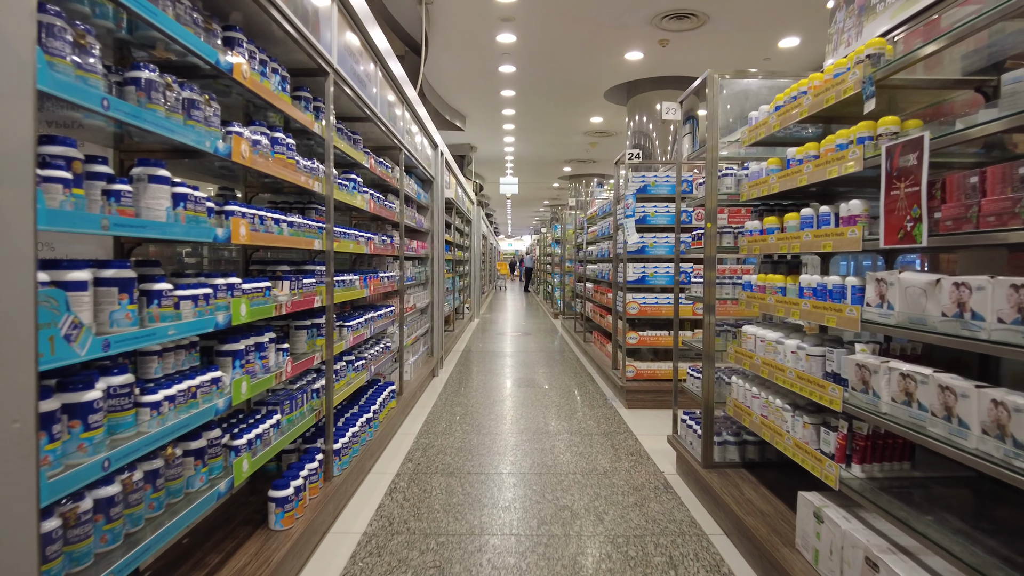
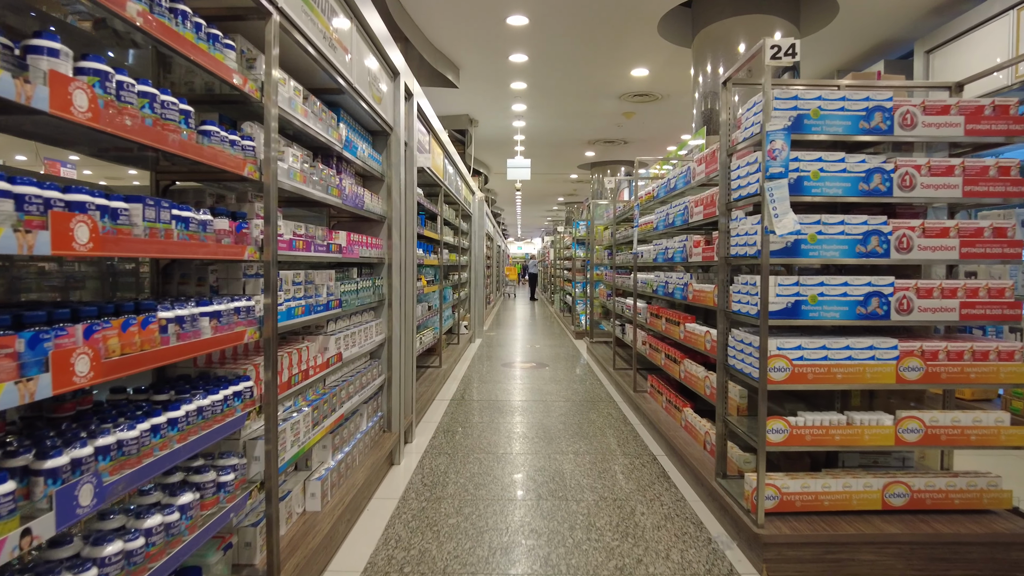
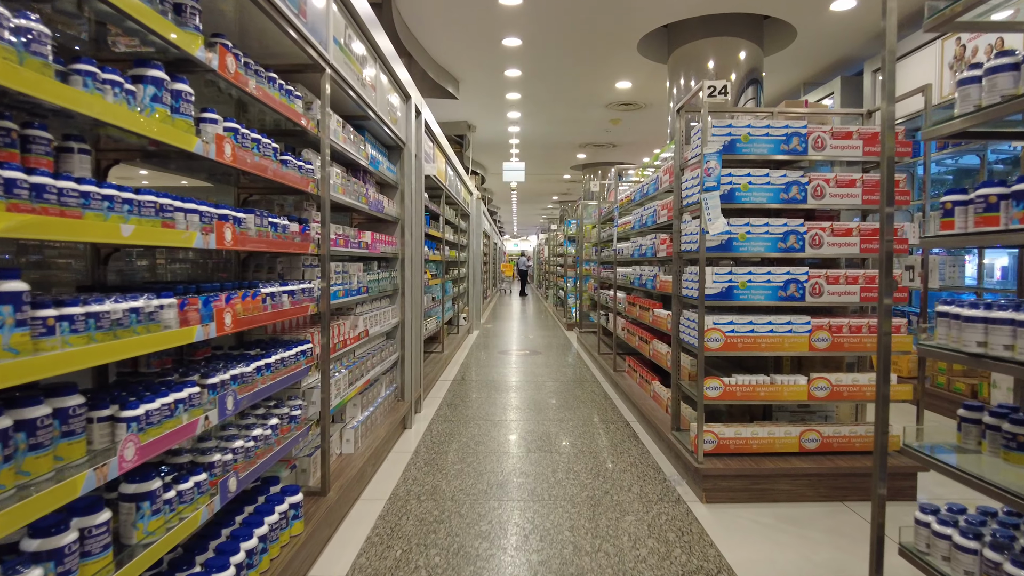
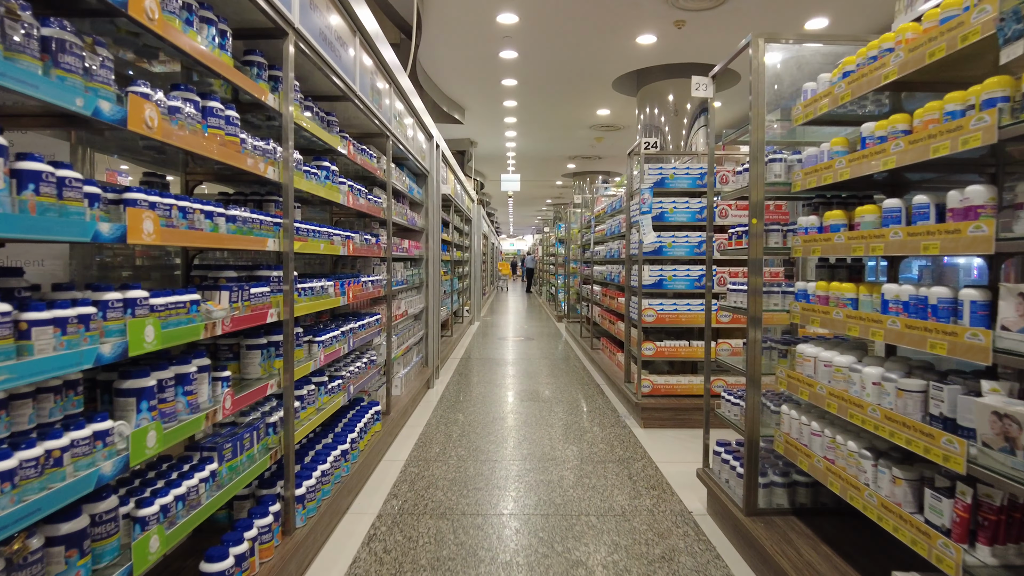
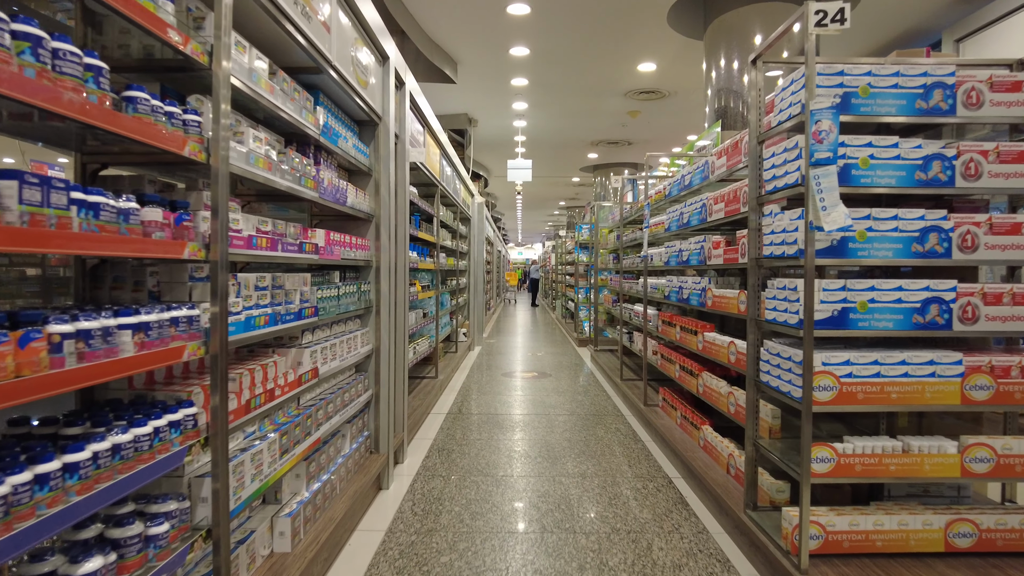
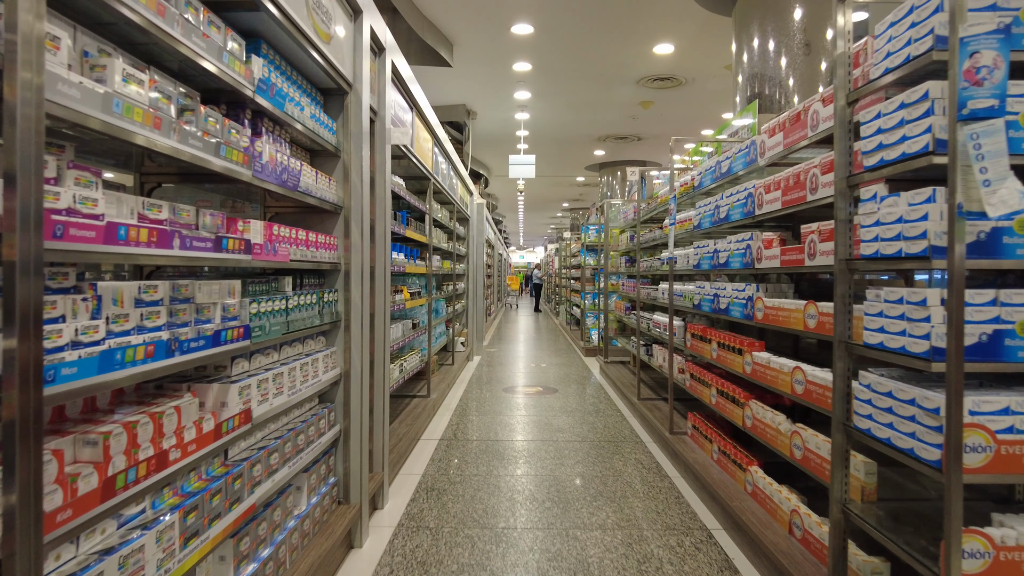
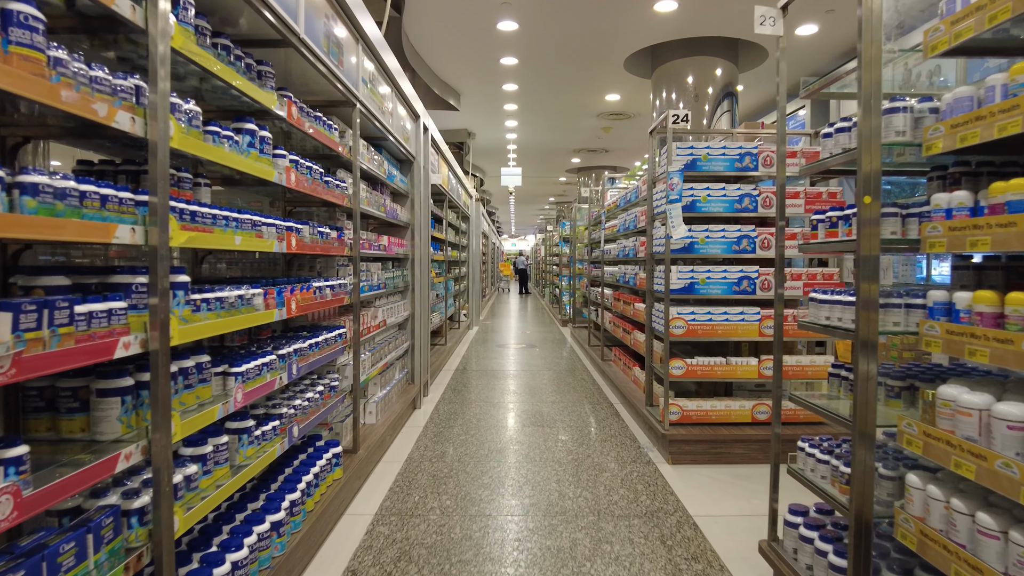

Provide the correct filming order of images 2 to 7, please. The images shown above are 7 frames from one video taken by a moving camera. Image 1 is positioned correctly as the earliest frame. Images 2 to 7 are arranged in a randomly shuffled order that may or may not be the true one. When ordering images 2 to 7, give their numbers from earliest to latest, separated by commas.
4, 7, 3, 2, 5, 6
